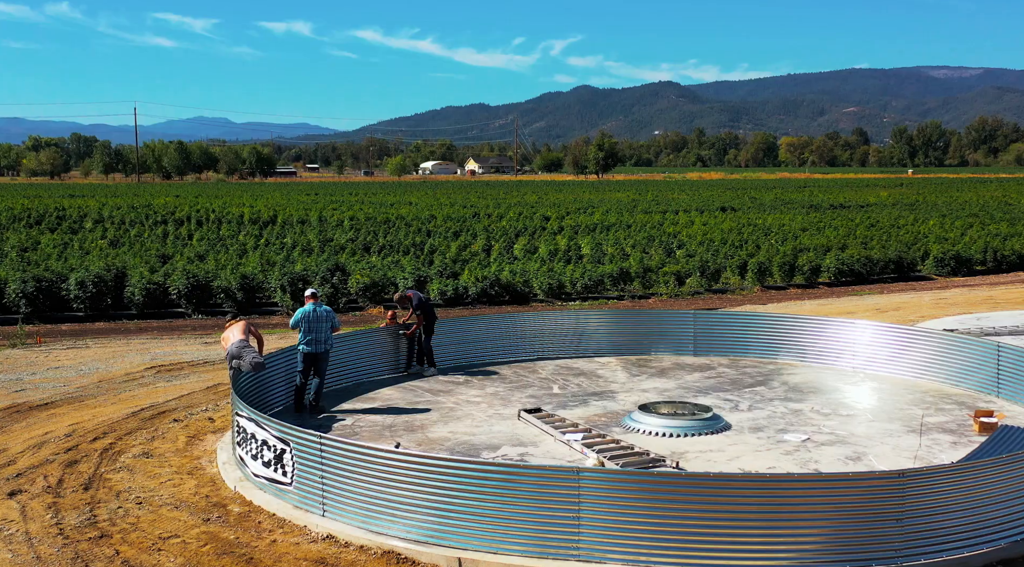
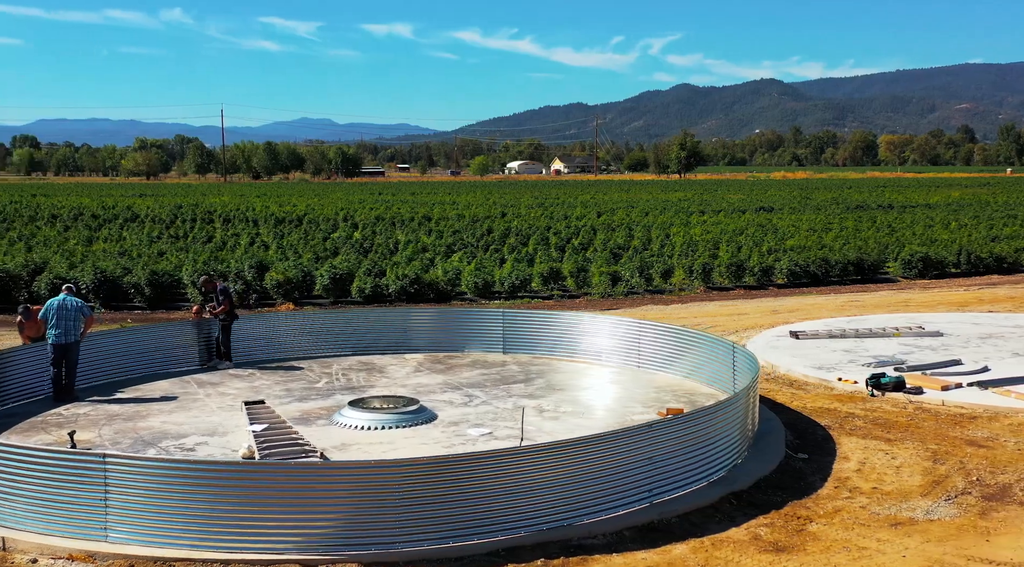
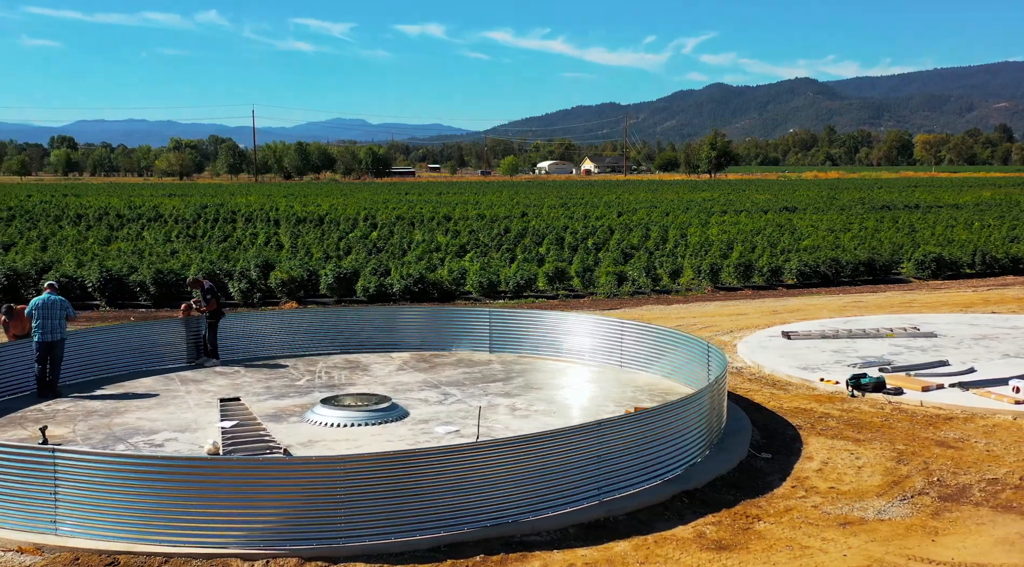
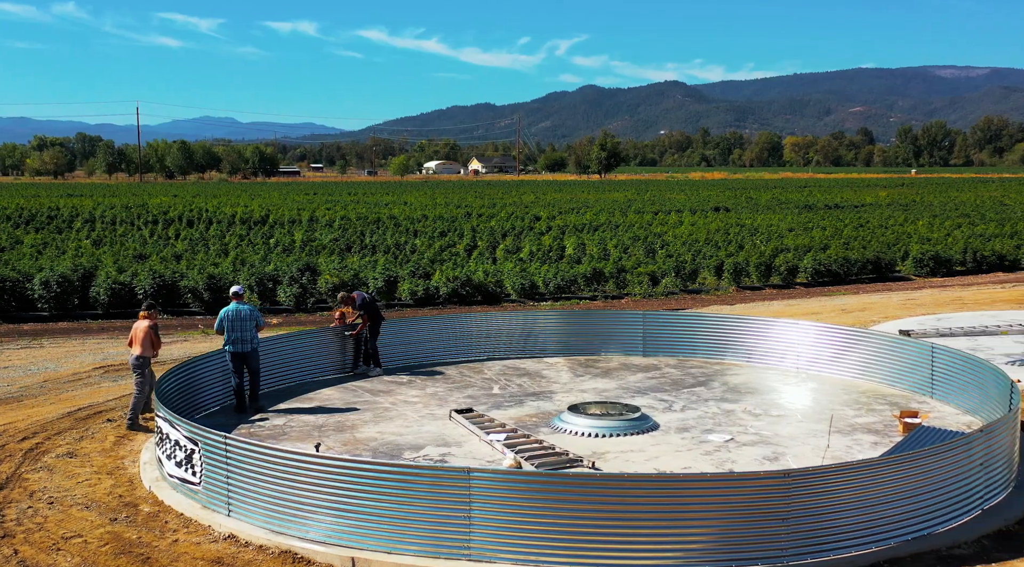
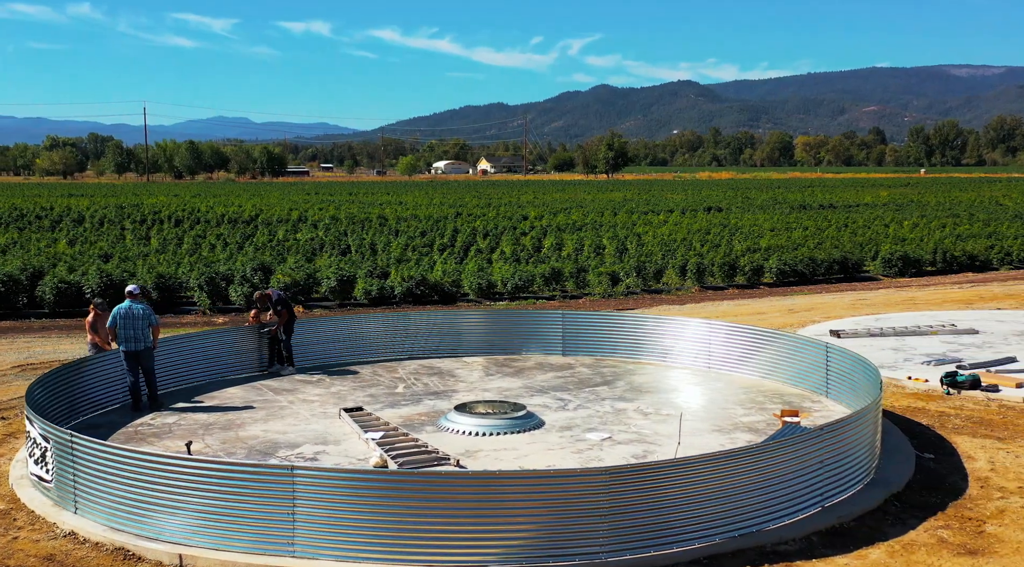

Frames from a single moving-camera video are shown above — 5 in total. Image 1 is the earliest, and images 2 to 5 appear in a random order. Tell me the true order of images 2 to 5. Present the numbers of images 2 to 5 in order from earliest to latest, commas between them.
4, 5, 2, 3
